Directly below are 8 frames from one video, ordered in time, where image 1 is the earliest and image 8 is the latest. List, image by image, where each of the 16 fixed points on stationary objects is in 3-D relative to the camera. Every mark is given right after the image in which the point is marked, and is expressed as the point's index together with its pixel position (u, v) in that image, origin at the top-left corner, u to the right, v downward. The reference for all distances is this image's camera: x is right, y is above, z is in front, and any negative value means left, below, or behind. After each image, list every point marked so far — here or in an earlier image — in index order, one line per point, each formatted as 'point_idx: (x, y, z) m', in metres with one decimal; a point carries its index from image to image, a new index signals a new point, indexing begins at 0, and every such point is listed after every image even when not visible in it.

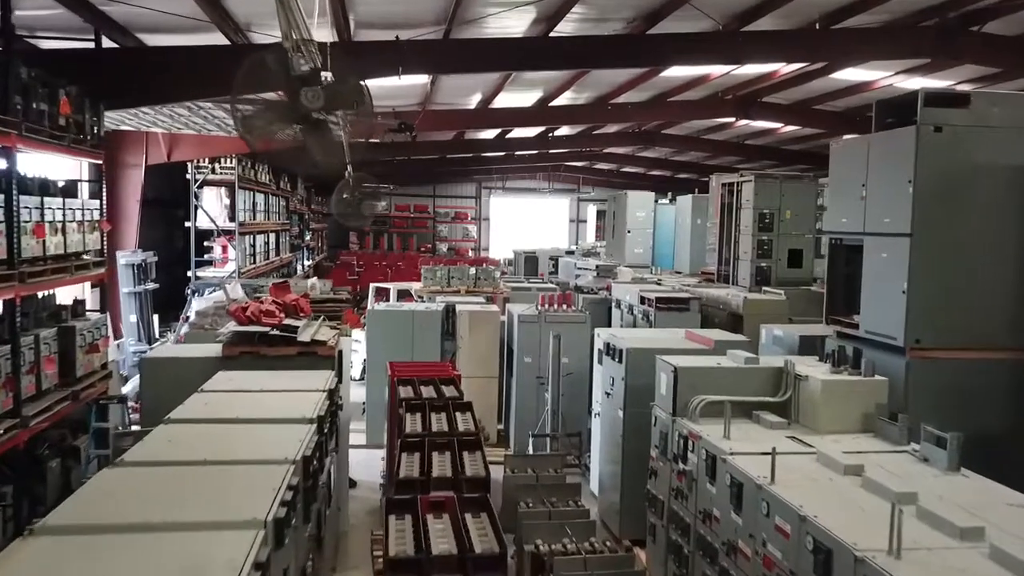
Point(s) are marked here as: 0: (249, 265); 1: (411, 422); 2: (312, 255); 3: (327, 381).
0: (-3.5, +0.3, +9.8) m
1: (-0.5, -0.7, +3.7) m
2: (-4.6, +0.8, +16.6) m
3: (-0.9, -0.5, +3.5) m
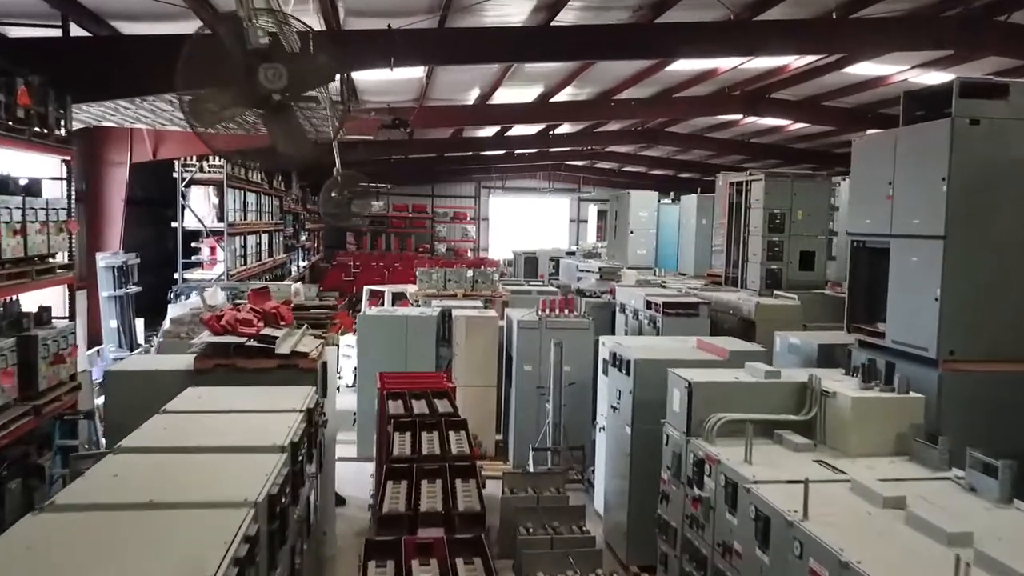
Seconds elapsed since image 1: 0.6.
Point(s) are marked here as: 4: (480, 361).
0: (-3.5, +0.3, +9.5) m
1: (-0.5, -0.7, +3.4) m
2: (-4.6, +0.7, +16.3) m
3: (-0.9, -0.5, +3.1) m
4: (-0.3, -0.6, +6.1) m
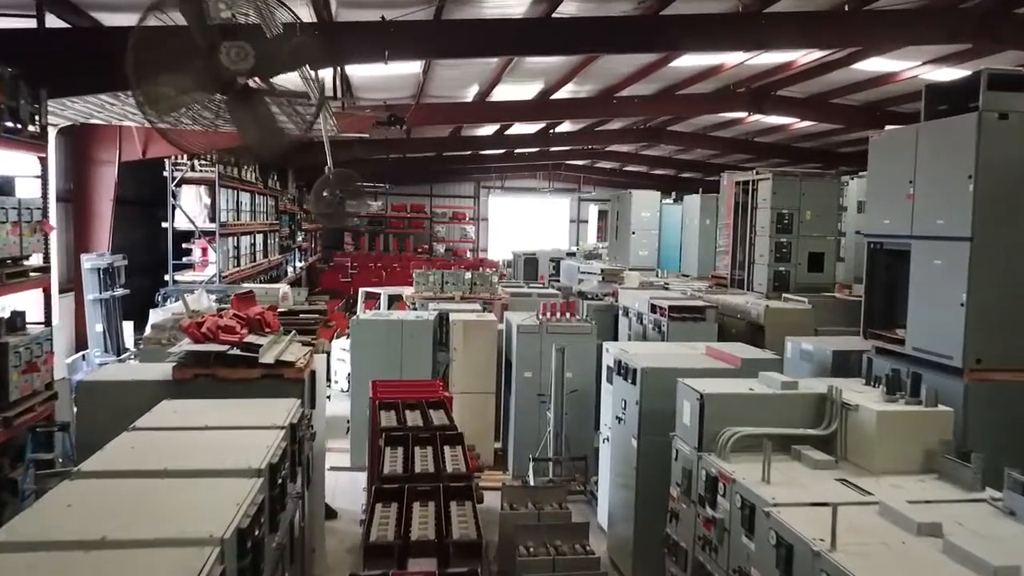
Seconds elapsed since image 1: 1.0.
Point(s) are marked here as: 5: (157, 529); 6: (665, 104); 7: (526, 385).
0: (-3.6, +0.2, +9.3) m
1: (-0.5, -0.7, +3.2) m
2: (-4.6, +0.7, +16.1) m
3: (-0.9, -0.5, +2.9) m
4: (-0.3, -0.6, +5.9) m
5: (-0.9, -0.6, +1.9) m
6: (+1.9, +2.3, +9.1) m
7: (+0.1, -0.7, +5.6) m
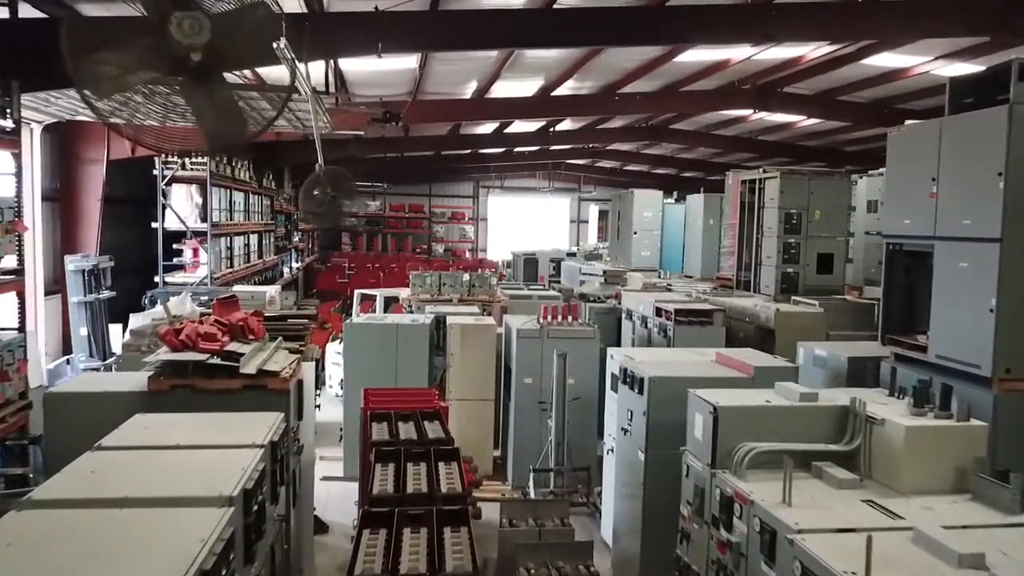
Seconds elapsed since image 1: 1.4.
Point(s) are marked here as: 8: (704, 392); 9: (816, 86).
0: (-3.6, +0.2, +9.1) m
1: (-0.5, -0.8, +2.9) m
2: (-4.6, +0.7, +15.9) m
3: (-0.9, -0.5, +2.7) m
4: (-0.3, -0.6, +5.7) m
5: (-0.9, -0.6, +1.6) m
6: (+1.9, +2.3, +8.9) m
7: (+0.1, -0.8, +5.4) m
8: (+0.9, -0.5, +3.3) m
9: (+3.6, +2.4, +8.7) m
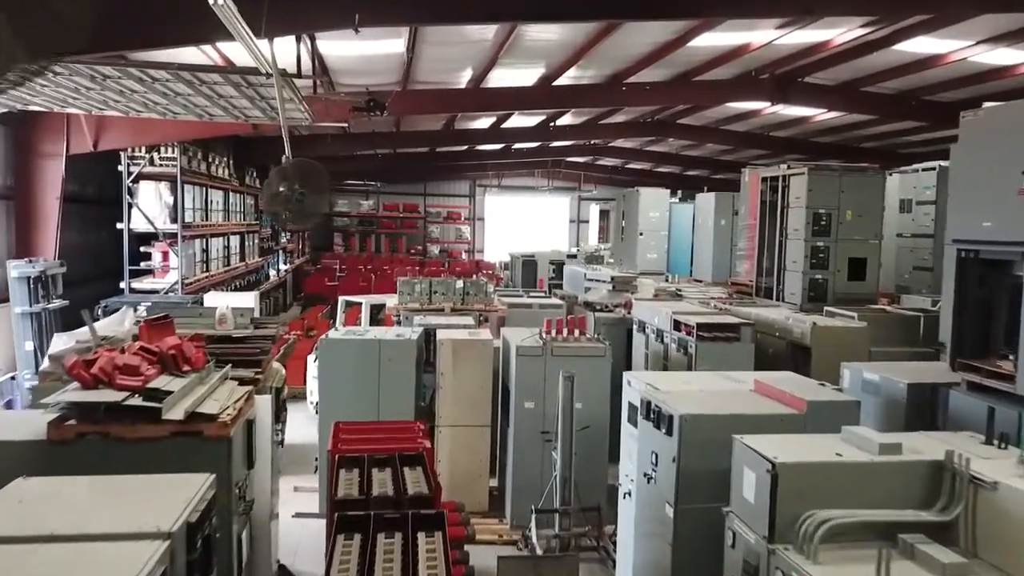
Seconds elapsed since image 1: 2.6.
0: (-3.6, +0.2, +8.4) m
1: (-0.5, -0.8, +2.3) m
2: (-4.6, +0.6, +15.2) m
3: (-0.9, -0.6, +2.0) m
4: (-0.3, -0.7, +5.0) m
5: (-0.9, -0.7, +0.9) m
6: (+1.9, +2.2, +8.2) m
7: (+0.1, -0.8, +4.7) m
8: (+0.9, -0.5, +2.6) m
9: (+3.6, +2.3, +8.0) m
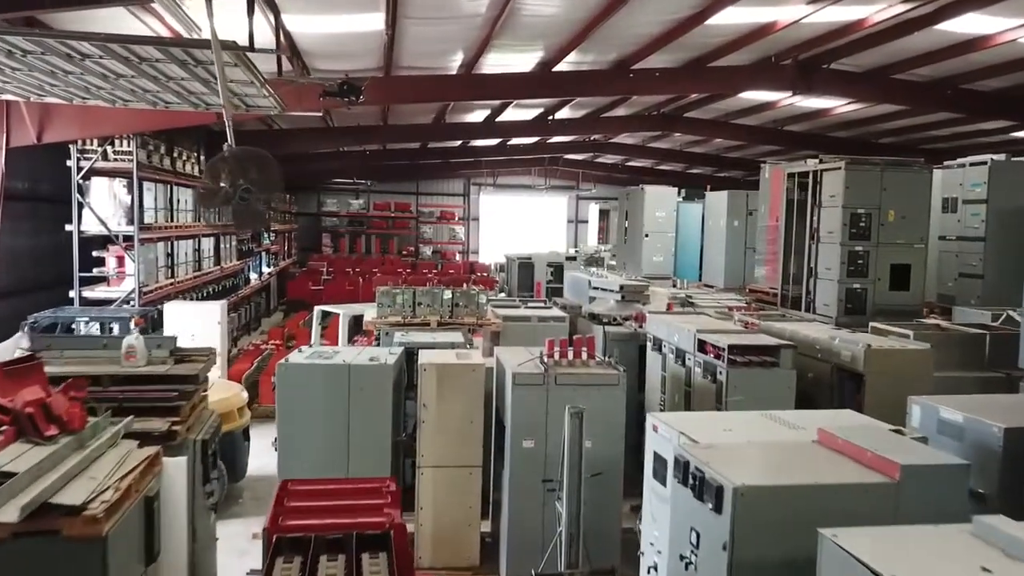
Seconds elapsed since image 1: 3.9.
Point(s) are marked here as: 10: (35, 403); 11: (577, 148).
0: (-3.6, +0.1, +7.6) m
1: (-0.5, -0.9, +1.5) m
2: (-4.7, +0.5, +14.4) m
3: (-0.9, -0.7, +1.2) m
4: (-0.3, -0.8, +4.2) m
5: (-0.9, -0.8, +0.2) m
6: (+1.8, +2.1, +7.5) m
7: (+0.1, -0.9, +3.9) m
8: (+0.9, -0.6, +1.8) m
9: (+3.6, +2.3, +7.3) m
10: (-1.3, -0.3, +2.0) m
11: (+1.2, +2.6, +13.7) m
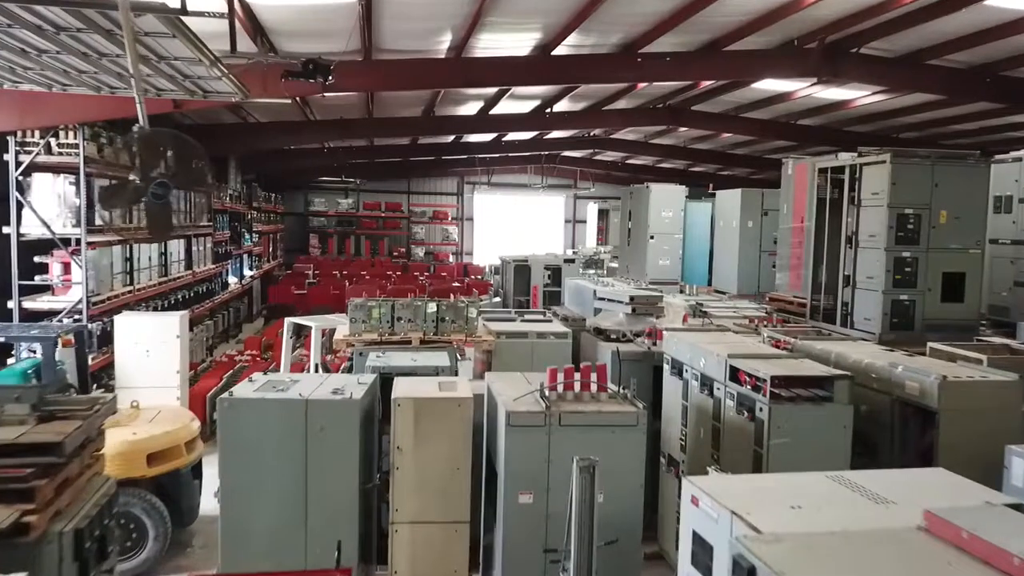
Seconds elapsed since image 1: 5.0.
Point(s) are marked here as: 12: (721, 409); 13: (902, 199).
0: (-3.7, 0.0, +6.8) m
1: (-0.5, -1.0, +0.7) m
2: (-4.8, +0.5, +13.6) m
3: (-0.9, -0.8, +0.5) m
4: (-0.3, -0.9, +3.5) m
5: (-0.9, -0.9, -0.6) m
6: (+1.8, +2.1, +6.7) m
7: (0.0, -1.0, +3.2) m
8: (+0.8, -0.7, +1.1) m
9: (+3.5, +2.2, +6.6) m
10: (-1.3, -0.4, +1.3) m
11: (+1.1, +2.6, +12.9) m
12: (+1.0, -0.6, +3.7) m
13: (+2.5, +0.6, +4.7) m
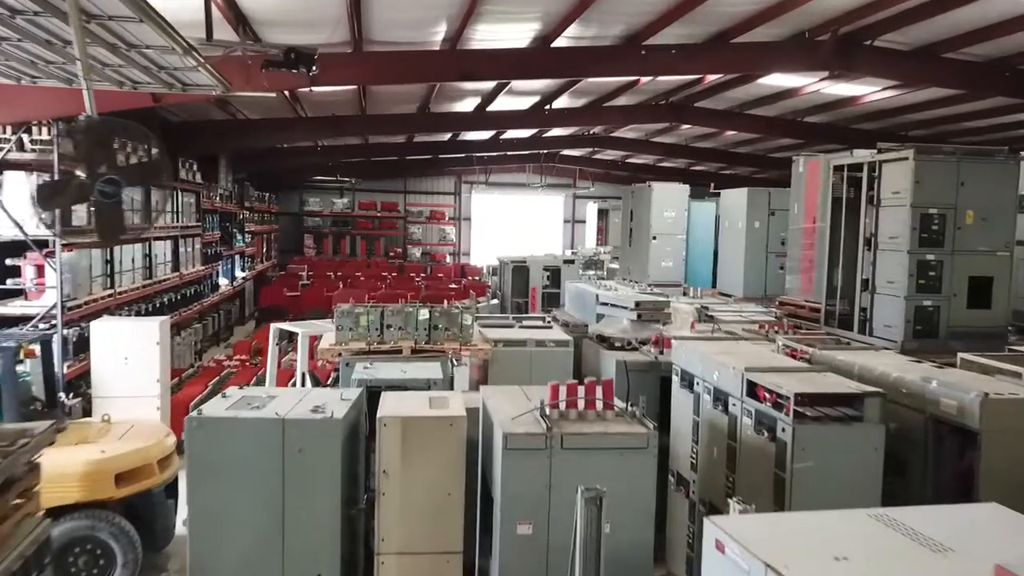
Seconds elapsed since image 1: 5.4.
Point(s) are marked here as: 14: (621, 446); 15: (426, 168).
0: (-3.7, 0.0, +6.5) m
1: (-0.6, -1.0, +0.4) m
2: (-4.8, +0.4, +13.3) m
3: (-0.9, -0.8, +0.2) m
4: (-0.4, -0.9, +3.2) m
5: (-0.9, -0.9, -0.9) m
6: (+1.8, +2.0, +6.4) m
7: (0.0, -1.0, +2.9) m
8: (+0.8, -0.7, +0.8) m
9: (+3.5, +2.2, +6.3) m
10: (-1.3, -0.4, +1.0) m
11: (+1.1, +2.5, +12.6) m
12: (+1.0, -0.6, +3.4) m
13: (+2.5, +0.5, +4.4) m
14: (+0.4, -0.6, +2.9) m
15: (-1.8, +2.6, +15.7) m
